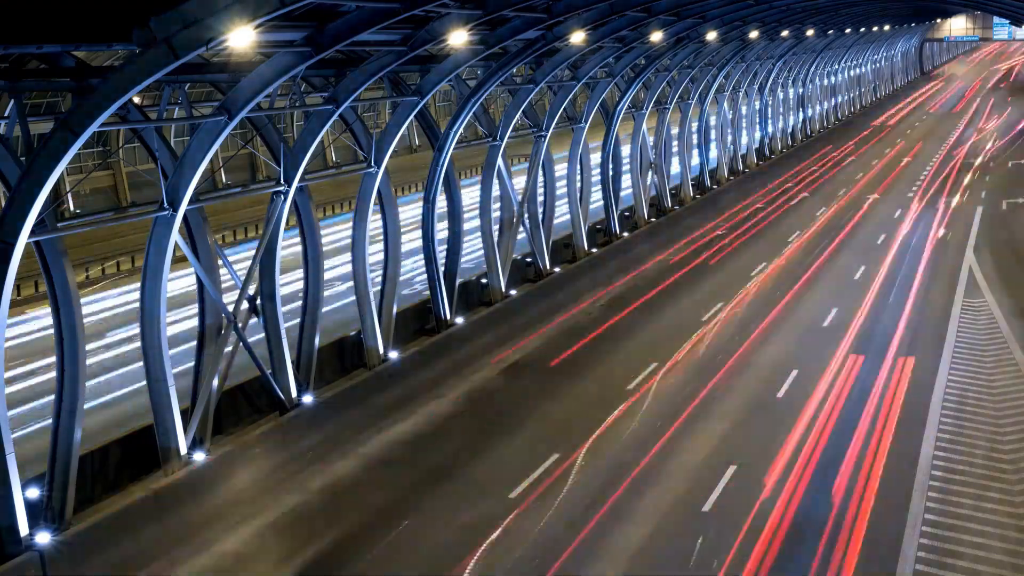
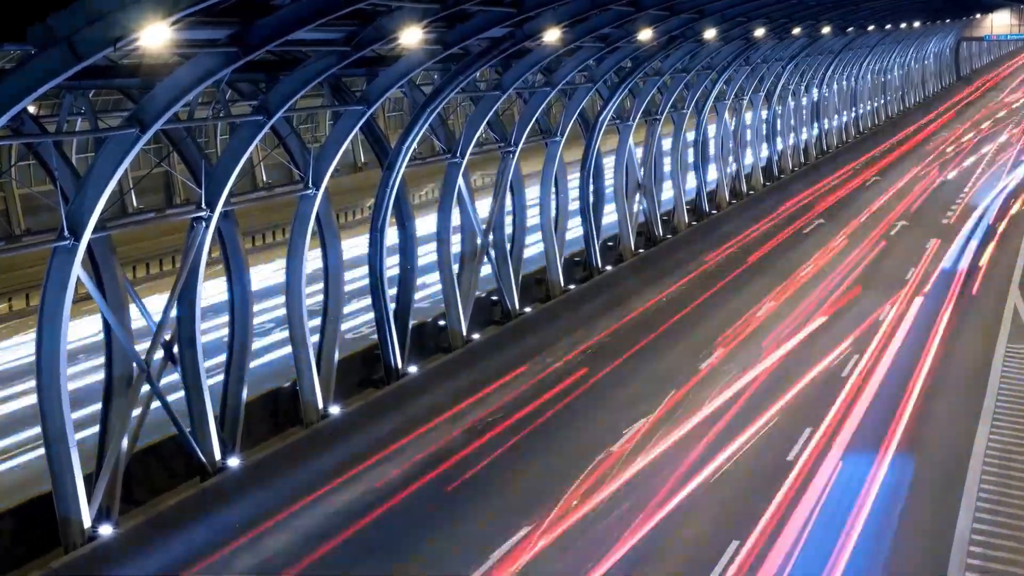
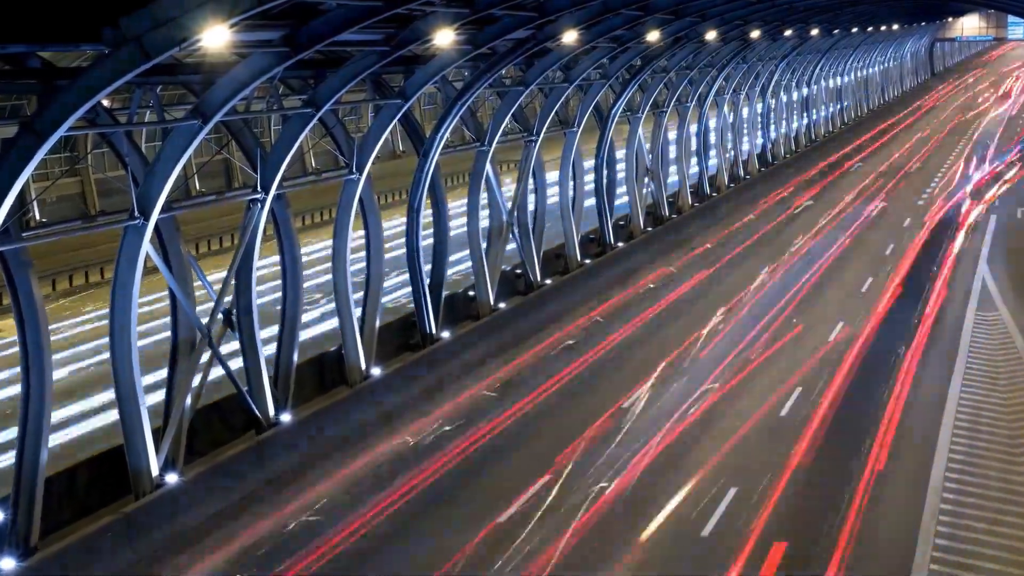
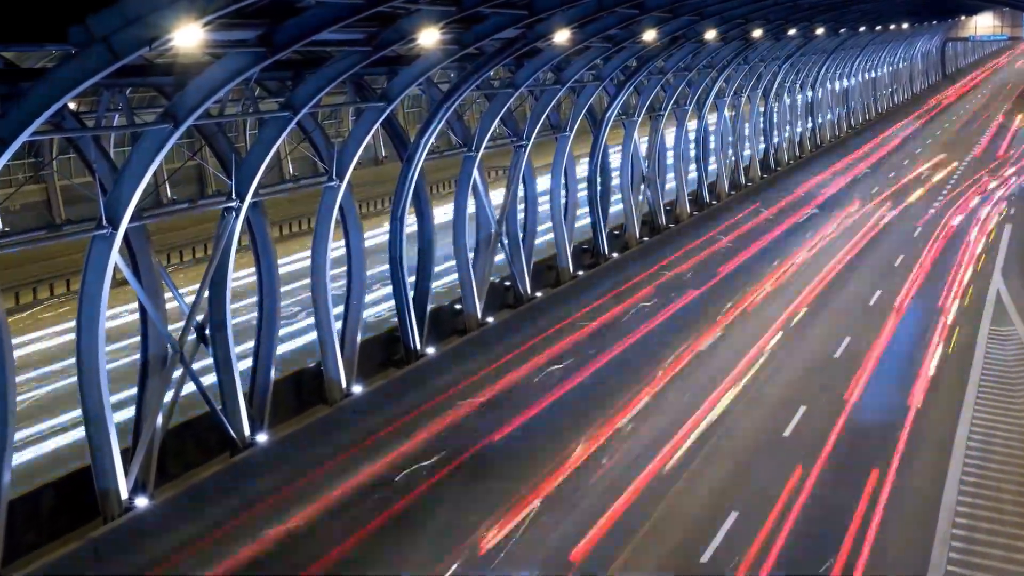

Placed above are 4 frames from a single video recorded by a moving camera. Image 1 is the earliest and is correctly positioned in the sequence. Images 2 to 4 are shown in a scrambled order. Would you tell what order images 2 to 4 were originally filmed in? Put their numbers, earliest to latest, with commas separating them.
3, 4, 2
